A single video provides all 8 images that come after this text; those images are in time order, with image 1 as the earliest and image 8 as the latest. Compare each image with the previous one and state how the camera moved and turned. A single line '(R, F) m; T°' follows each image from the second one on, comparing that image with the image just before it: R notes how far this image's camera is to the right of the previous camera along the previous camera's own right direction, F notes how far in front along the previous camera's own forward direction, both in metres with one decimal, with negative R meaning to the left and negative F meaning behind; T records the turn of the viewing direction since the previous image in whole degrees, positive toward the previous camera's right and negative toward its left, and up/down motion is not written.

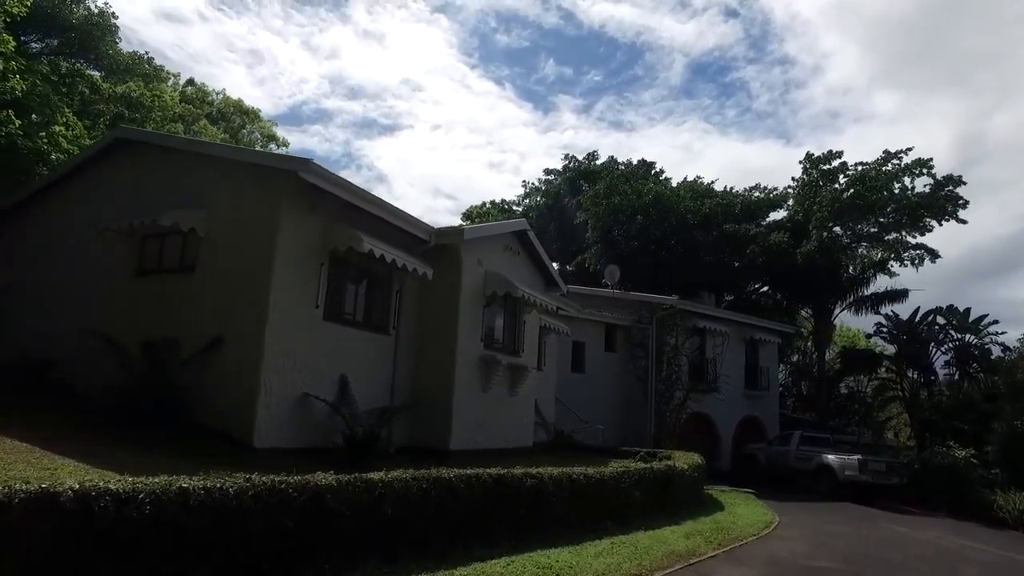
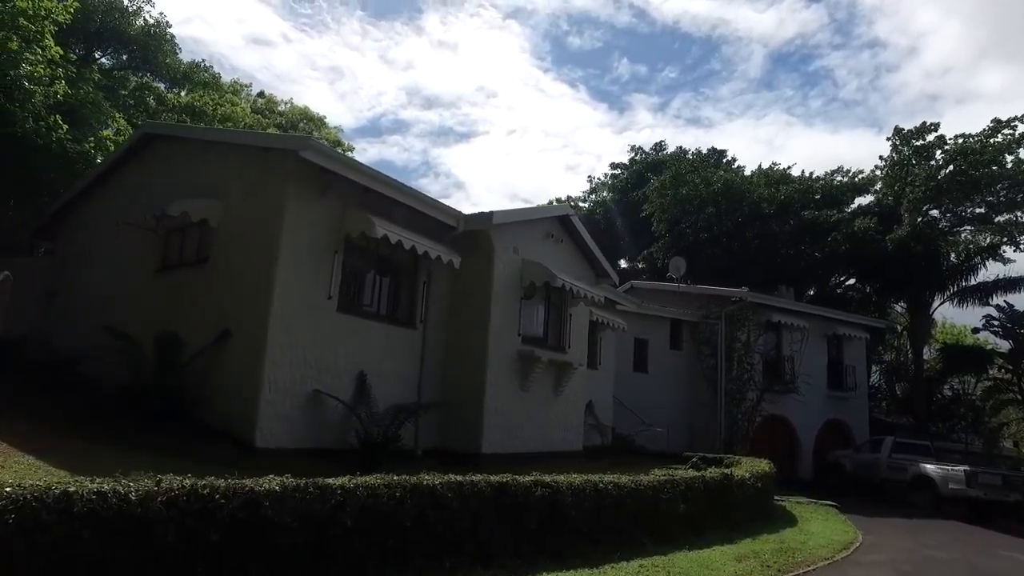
(+0.9, +1.3) m; -7°
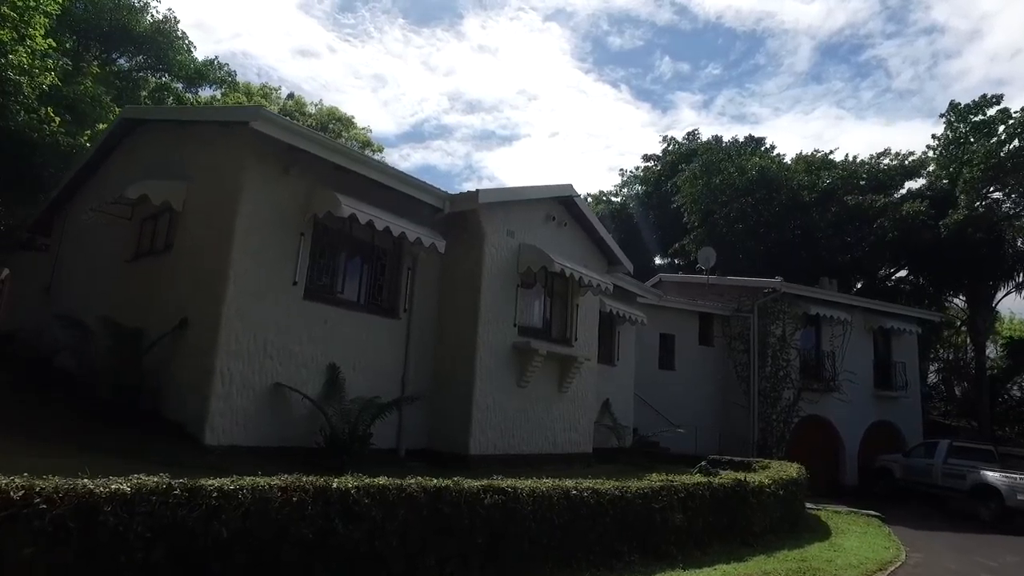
(+1.1, +1.3) m; -4°
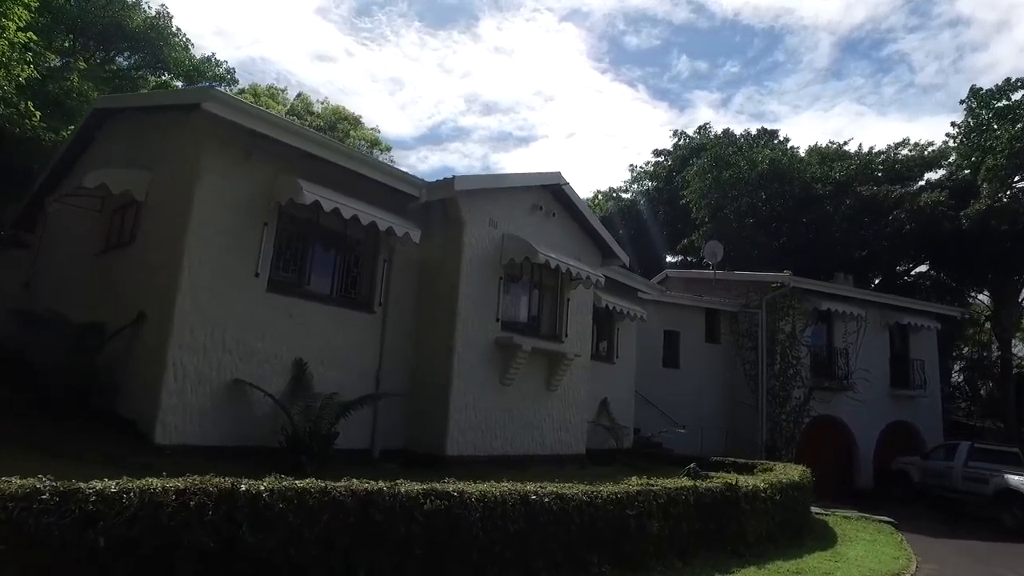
(+0.7, +0.7) m; -2°
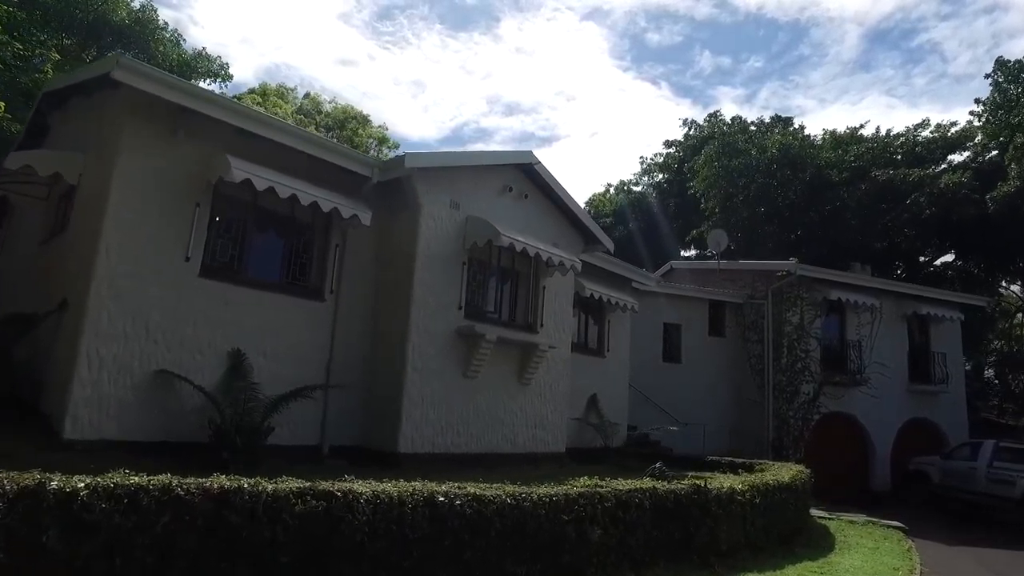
(+1.2, +1.0) m; -2°
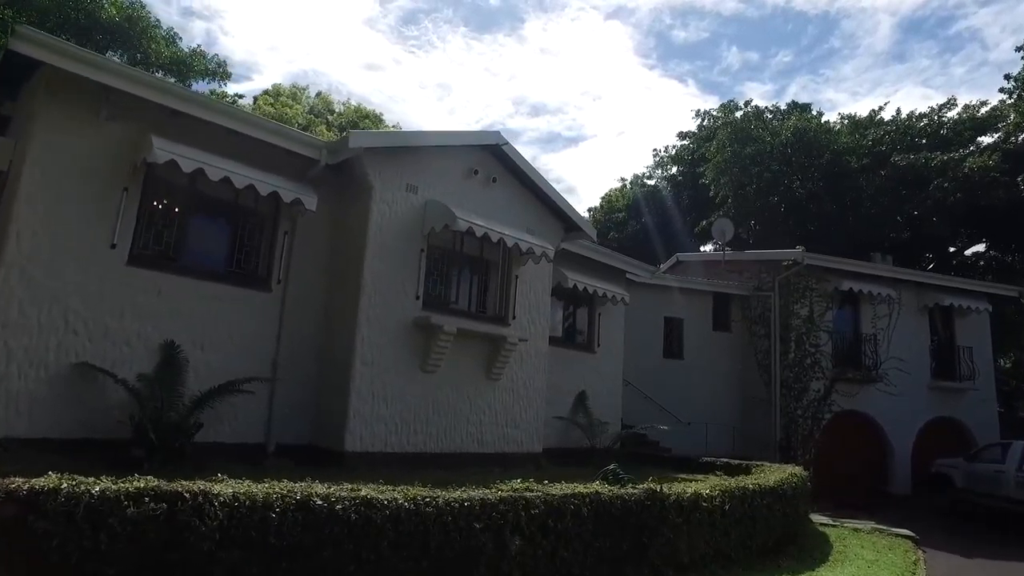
(+1.2, +0.9) m; -3°
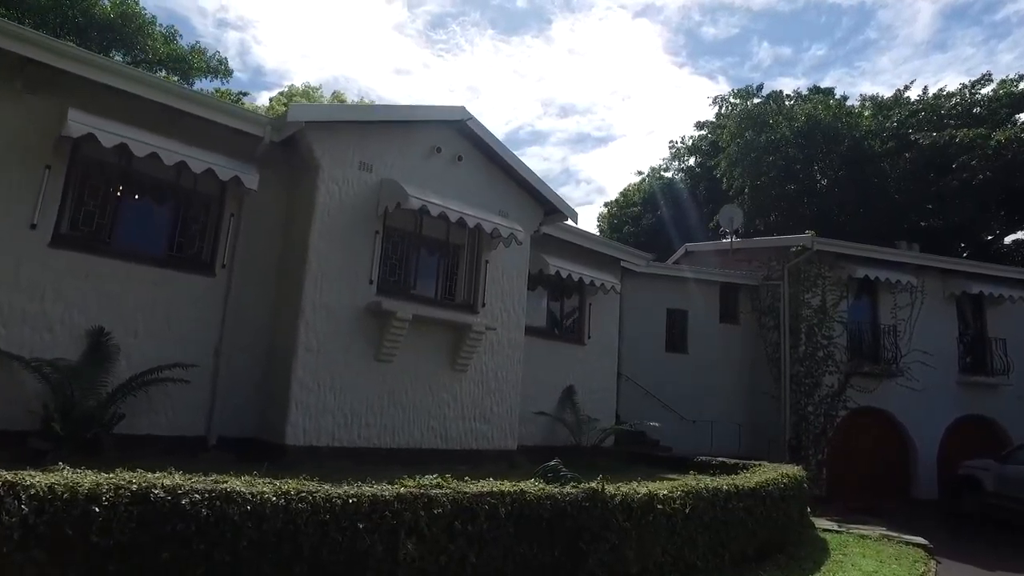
(+1.2, +0.9) m; -3°
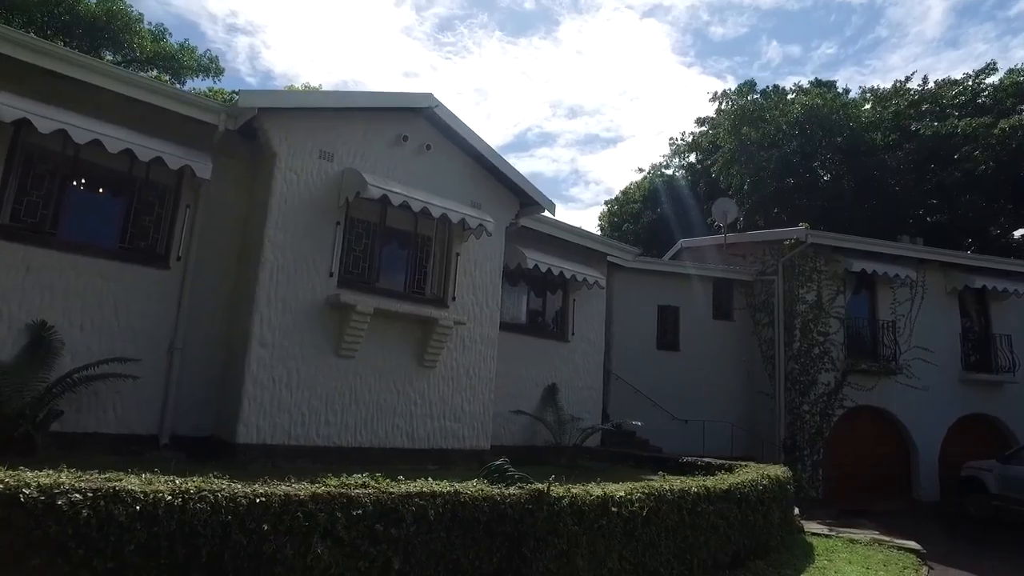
(+0.7, +0.5) m; -1°
